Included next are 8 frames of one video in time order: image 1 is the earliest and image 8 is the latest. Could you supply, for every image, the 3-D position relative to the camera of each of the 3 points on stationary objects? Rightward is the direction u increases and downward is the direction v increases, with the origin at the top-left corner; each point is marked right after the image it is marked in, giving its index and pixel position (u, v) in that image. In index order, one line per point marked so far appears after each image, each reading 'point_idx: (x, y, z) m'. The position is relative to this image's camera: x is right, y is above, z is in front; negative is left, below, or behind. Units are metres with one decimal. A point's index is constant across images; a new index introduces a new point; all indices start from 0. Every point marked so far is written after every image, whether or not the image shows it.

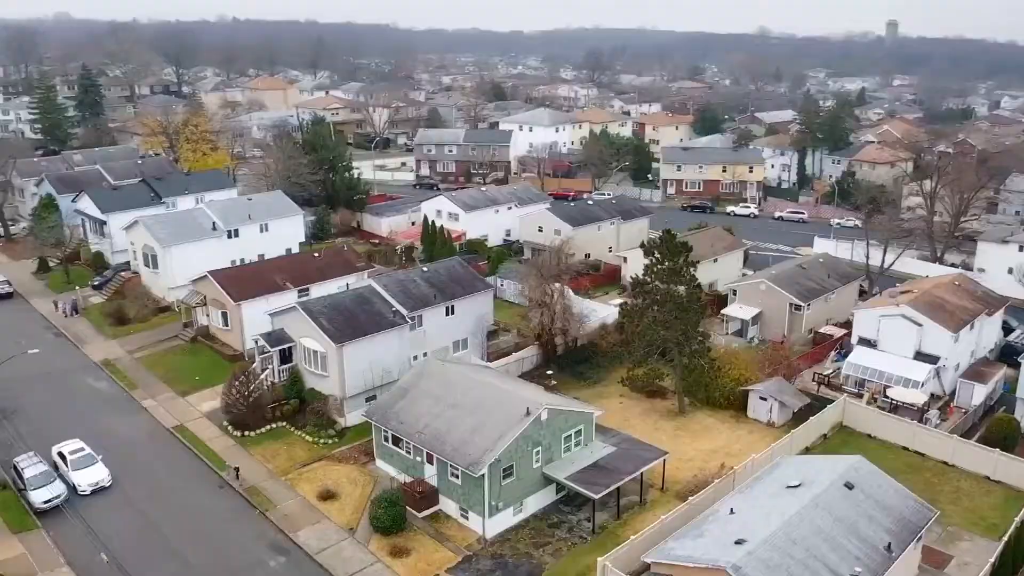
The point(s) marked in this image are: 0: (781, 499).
0: (+5.7, -4.4, +18.6) m
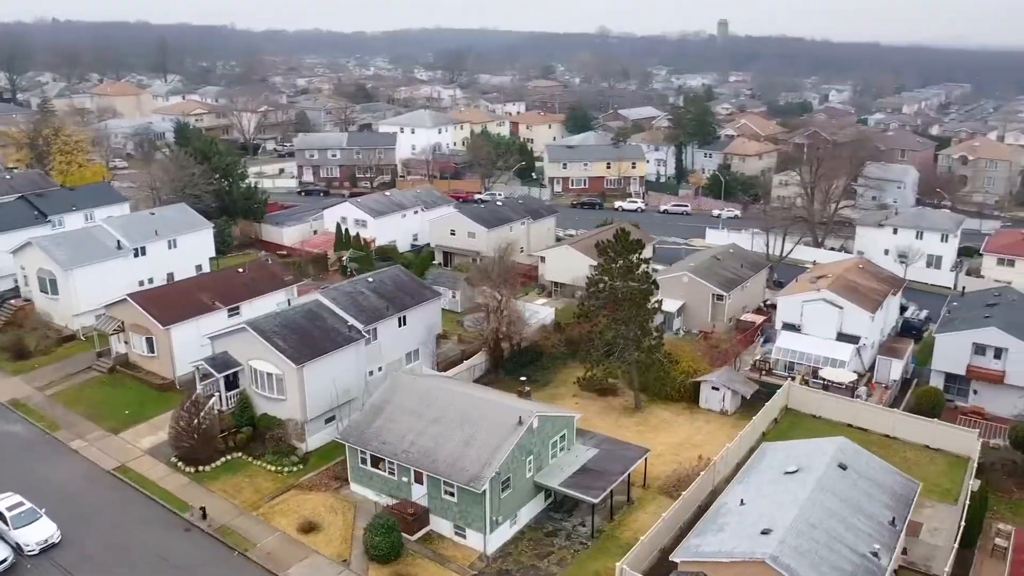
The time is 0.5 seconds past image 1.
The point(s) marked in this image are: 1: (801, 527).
0: (+5.9, -4.3, +19.1) m
1: (+5.7, -4.7, +17.4) m
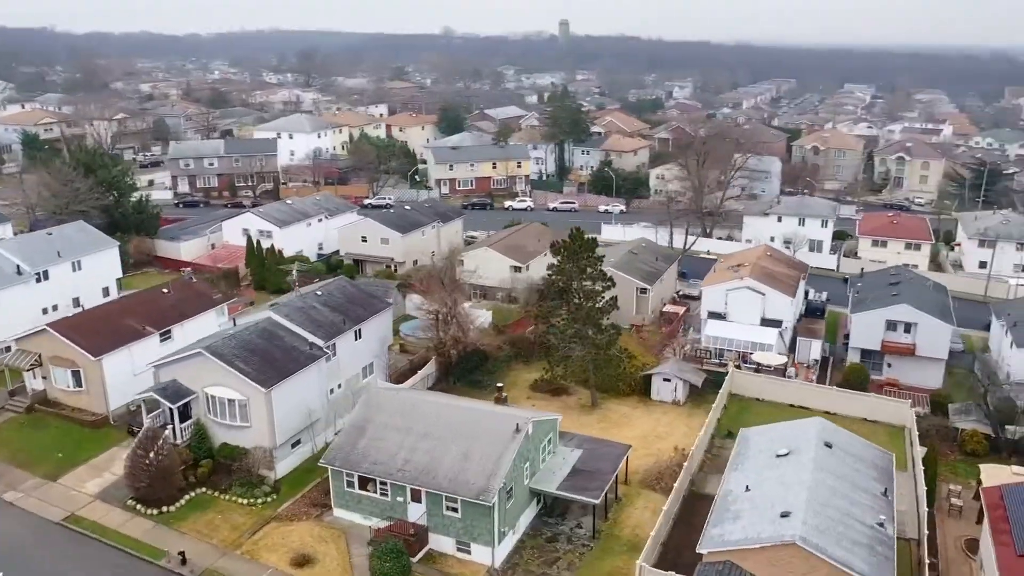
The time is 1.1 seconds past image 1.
0: (+6.1, -4.0, +19.8) m
1: (+6.2, -4.5, +18.0) m
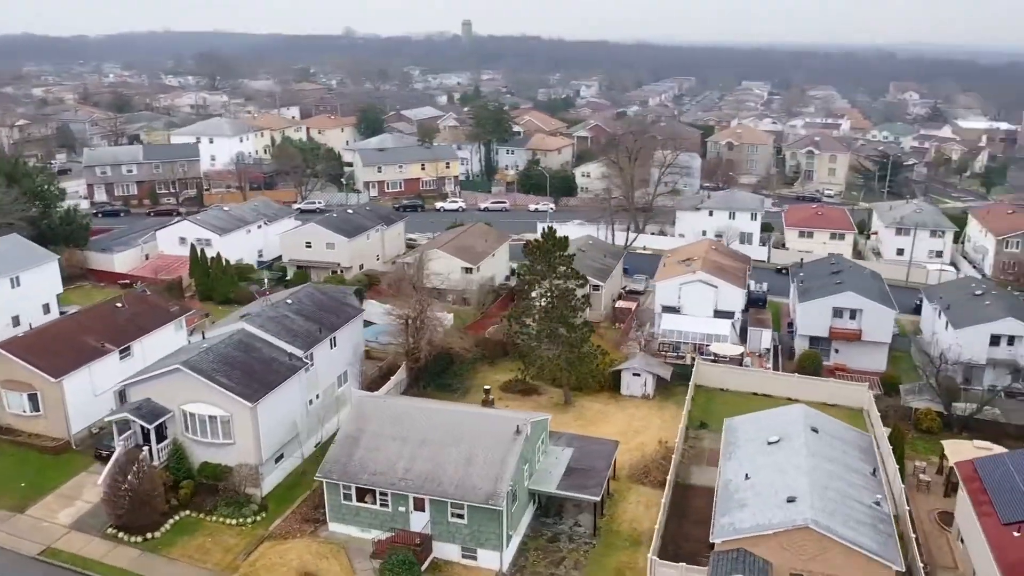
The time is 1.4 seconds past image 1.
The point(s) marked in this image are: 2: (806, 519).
0: (+6.1, -3.9, +20.4) m
1: (+6.4, -4.3, +18.6) m
2: (+5.8, -4.6, +17.4) m
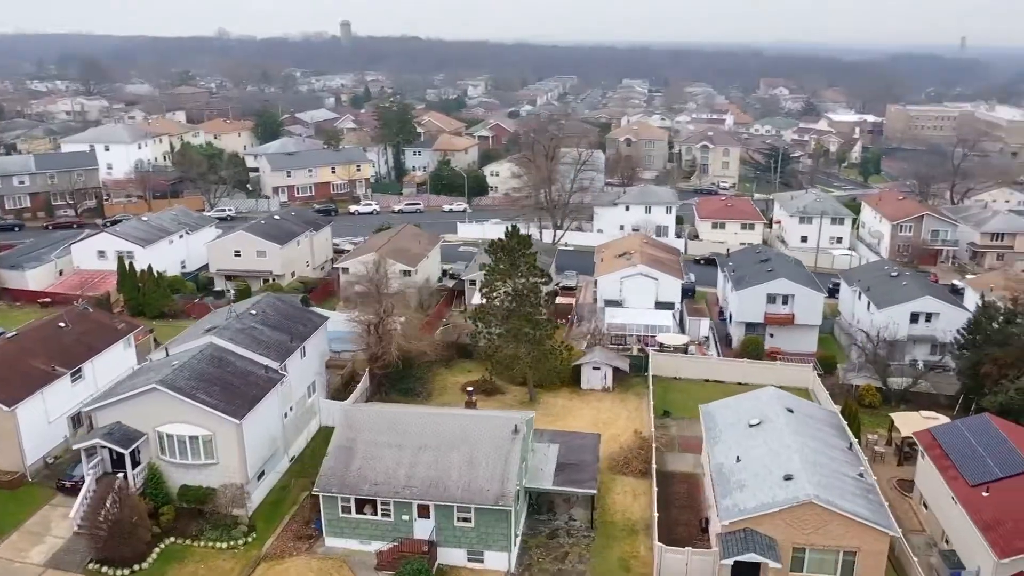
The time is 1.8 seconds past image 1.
0: (+6.0, -3.6, +21.2) m
1: (+6.6, -4.0, +19.5) m
2: (+6.1, -4.3, +18.2) m
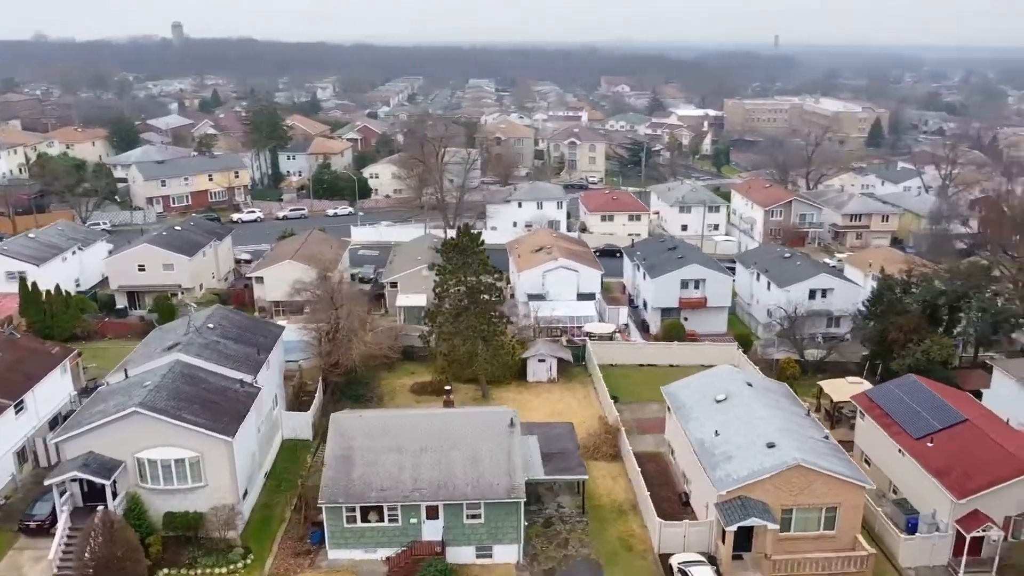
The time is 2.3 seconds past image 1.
0: (+5.6, -3.1, +22.6) m
1: (+6.5, -3.5, +21.0) m
2: (+6.3, -3.8, +19.7) m
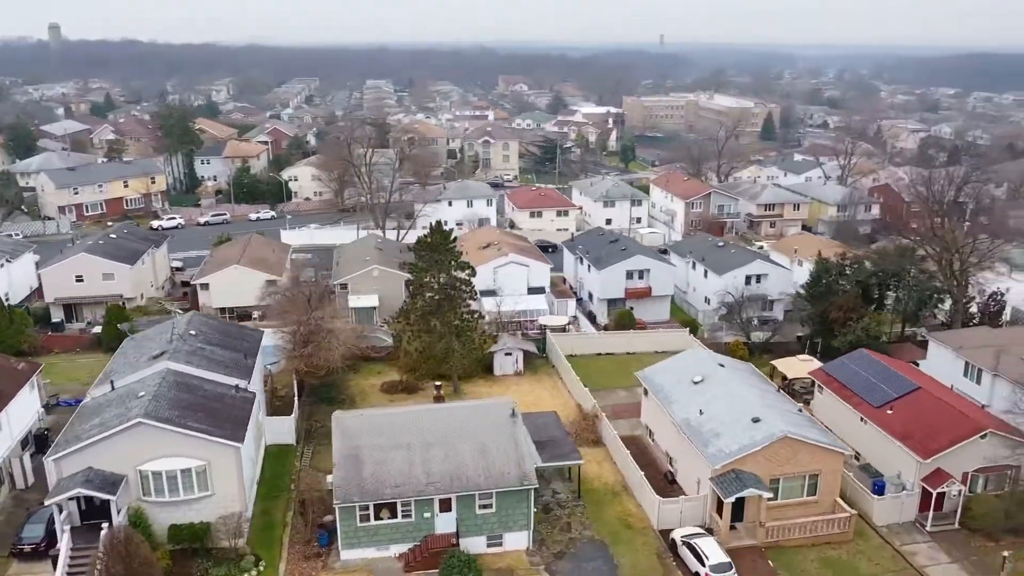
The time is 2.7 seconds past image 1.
0: (+5.3, -2.8, +23.7) m
1: (+6.4, -3.1, +22.3) m
2: (+6.4, -3.4, +20.9) m
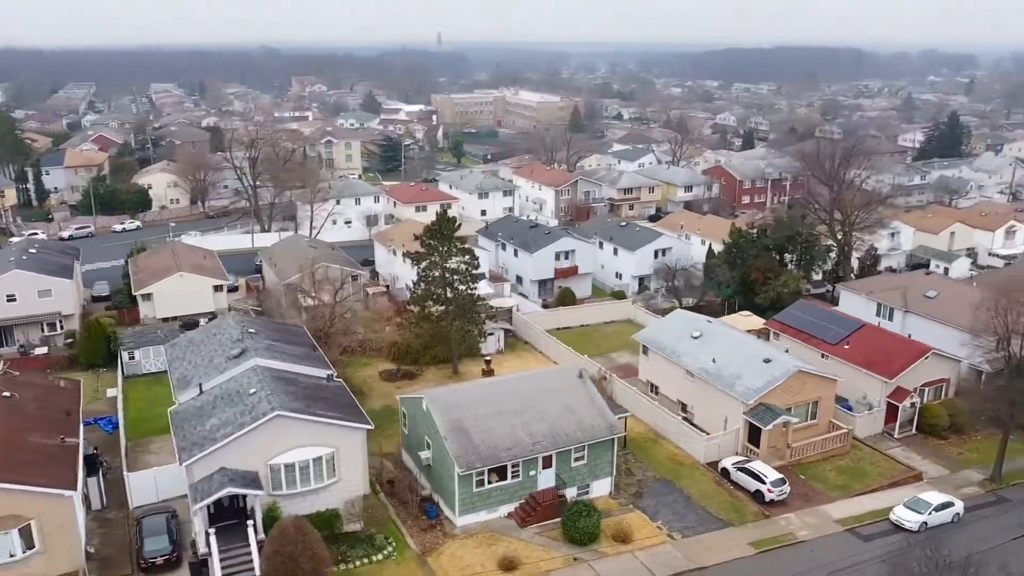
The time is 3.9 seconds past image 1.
0: (+6.2, -1.7, +27.1) m
1: (+7.6, -1.9, +26.0) m
2: (+8.0, -2.2, +24.7) m
